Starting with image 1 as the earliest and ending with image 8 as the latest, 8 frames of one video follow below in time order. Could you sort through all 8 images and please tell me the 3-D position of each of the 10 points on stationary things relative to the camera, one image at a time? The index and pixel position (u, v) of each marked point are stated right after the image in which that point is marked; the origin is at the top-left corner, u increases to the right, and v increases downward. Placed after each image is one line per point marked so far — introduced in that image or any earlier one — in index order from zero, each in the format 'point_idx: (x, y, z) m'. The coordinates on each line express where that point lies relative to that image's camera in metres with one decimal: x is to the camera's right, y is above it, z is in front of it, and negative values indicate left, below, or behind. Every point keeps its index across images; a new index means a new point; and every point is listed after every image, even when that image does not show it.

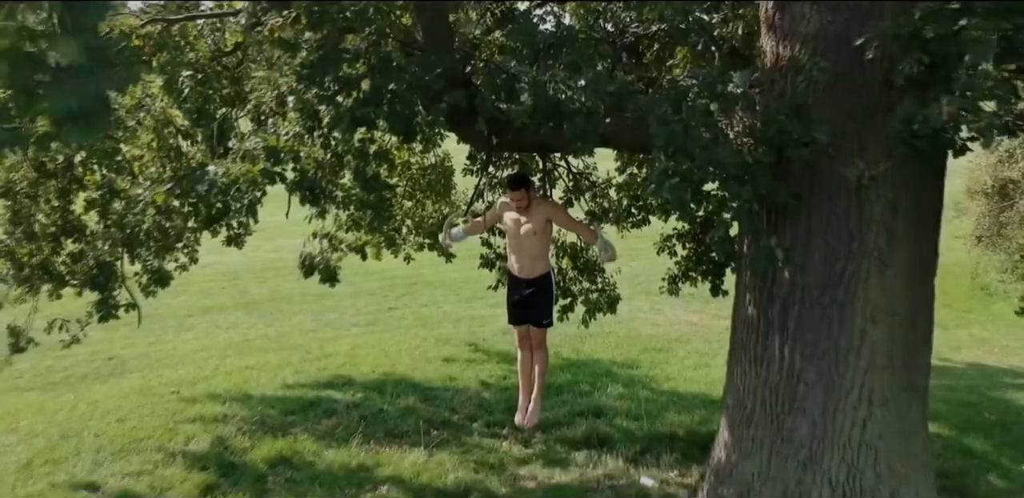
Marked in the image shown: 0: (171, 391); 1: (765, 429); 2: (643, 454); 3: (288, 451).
0: (-2.2, -0.9, +8.1) m
1: (+0.9, -0.6, +4.4) m
2: (+0.6, -1.0, +6.3) m
3: (-1.1, -1.0, +6.5) m
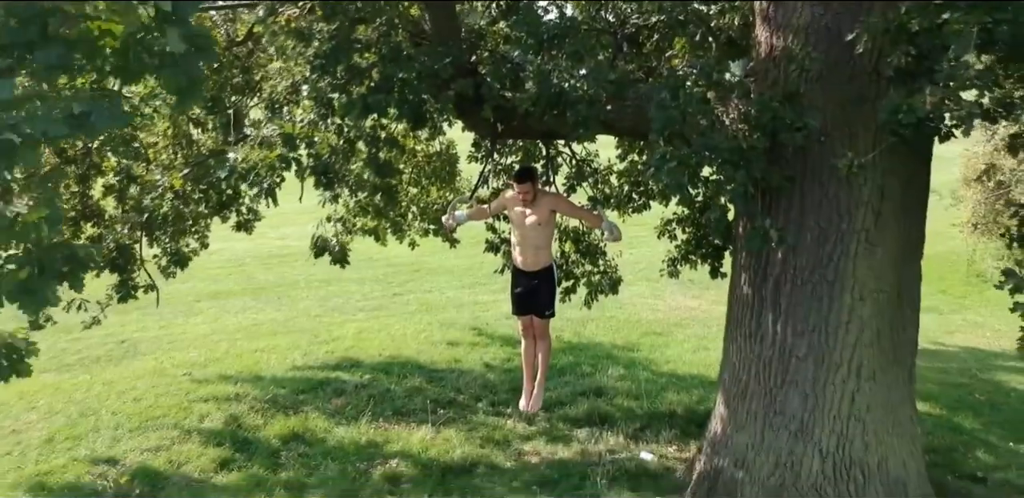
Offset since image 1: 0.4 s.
0: (-2.2, -0.8, +8.4) m
1: (+0.9, -0.6, +4.7) m
2: (+0.7, -0.9, +6.5) m
3: (-1.1, -0.9, +6.7) m
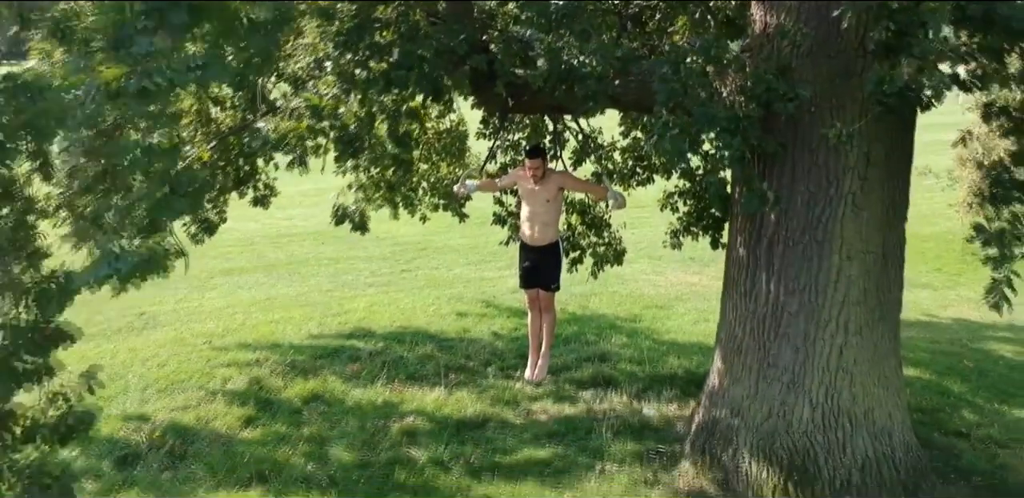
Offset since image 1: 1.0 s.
0: (-2.1, -0.6, +8.7) m
1: (+0.9, -0.4, +5.0) m
2: (+0.7, -0.8, +6.8) m
3: (-1.1, -0.8, +7.0) m
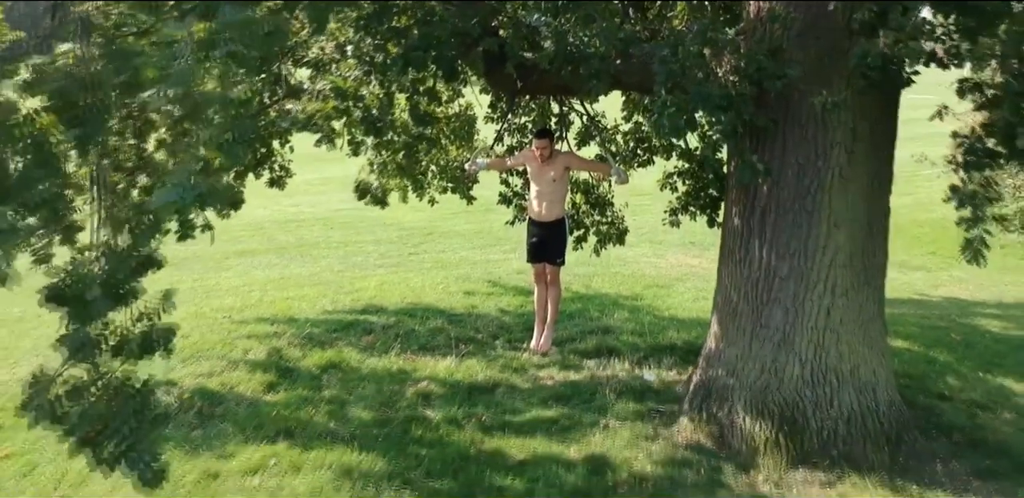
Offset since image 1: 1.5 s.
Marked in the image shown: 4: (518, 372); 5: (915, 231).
0: (-2.1, -0.5, +9.1) m
1: (+1.0, -0.3, +5.4) m
2: (+0.8, -0.6, +7.2) m
3: (-1.0, -0.6, +7.4) m
4: (0.0, -0.7, +7.0) m
5: (+4.9, +0.2, +15.5) m
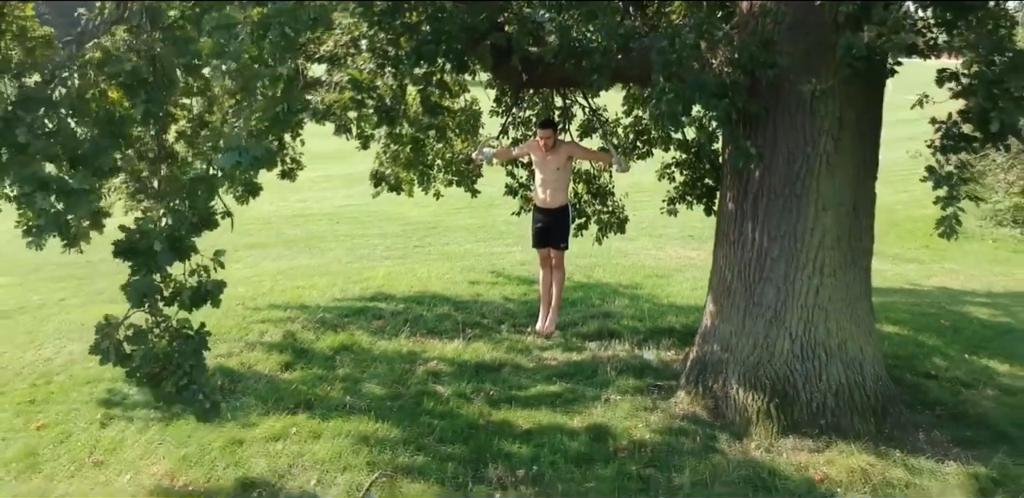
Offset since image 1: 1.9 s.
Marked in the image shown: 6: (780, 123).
0: (-2.0, -0.4, +9.4) m
1: (+1.0, -0.2, +5.7) m
2: (+0.8, -0.5, +7.5) m
3: (-1.0, -0.6, +7.7) m
4: (+0.1, -0.6, +7.3) m
5: (+4.9, +0.3, +15.8) m
6: (+1.1, +0.5, +5.4) m
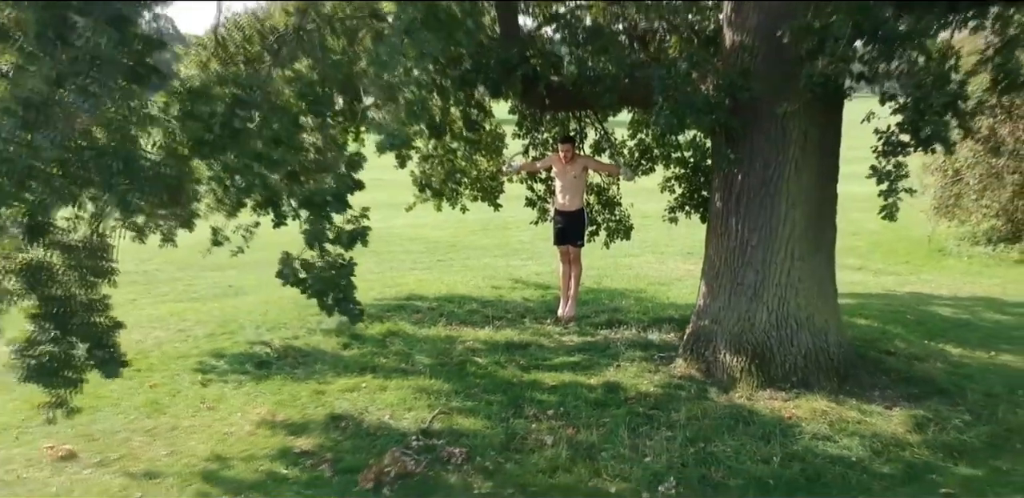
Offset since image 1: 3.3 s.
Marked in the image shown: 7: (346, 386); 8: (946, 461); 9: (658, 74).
0: (-1.9, -0.4, +10.7) m
1: (+1.2, -0.2, +7.0) m
2: (+0.9, -0.5, +8.8) m
3: (-0.8, -0.6, +9.0) m
4: (+0.2, -0.6, +8.6) m
5: (+5.1, +0.1, +17.1) m
6: (+1.3, +0.6, +6.7) m
7: (-0.9, -0.7, +6.7) m
8: (+1.9, -0.9, +5.6) m
9: (+0.7, +0.9, +6.4) m
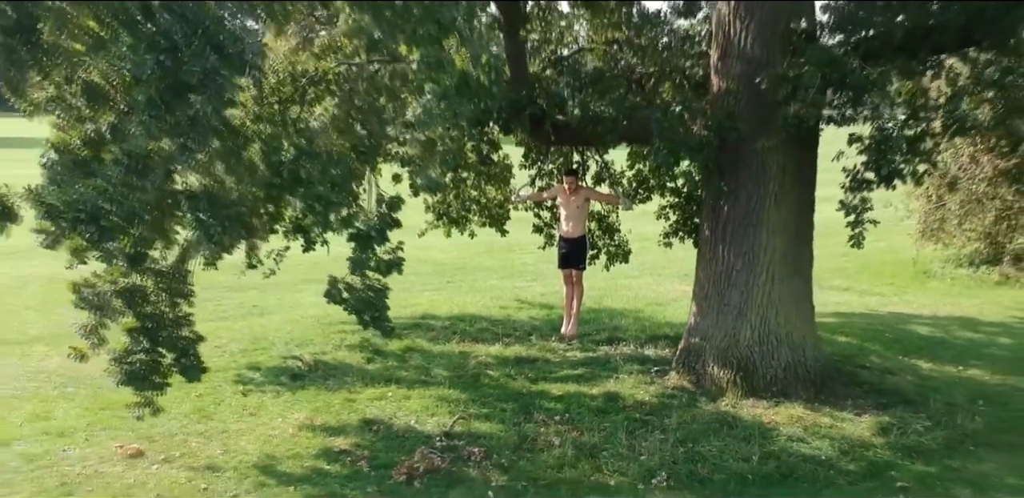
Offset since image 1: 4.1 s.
0: (-1.8, -0.6, +11.5) m
1: (+1.2, -0.3, +7.8) m
2: (+1.0, -0.7, +9.6) m
3: (-0.8, -0.7, +9.8) m
4: (+0.3, -0.8, +9.4) m
5: (+5.2, -0.2, +17.9) m
6: (+1.3, +0.4, +7.5) m
7: (-0.8, -0.9, +7.5) m
8: (+2.0, -1.1, +6.4) m
9: (+0.8, +0.7, +7.2) m
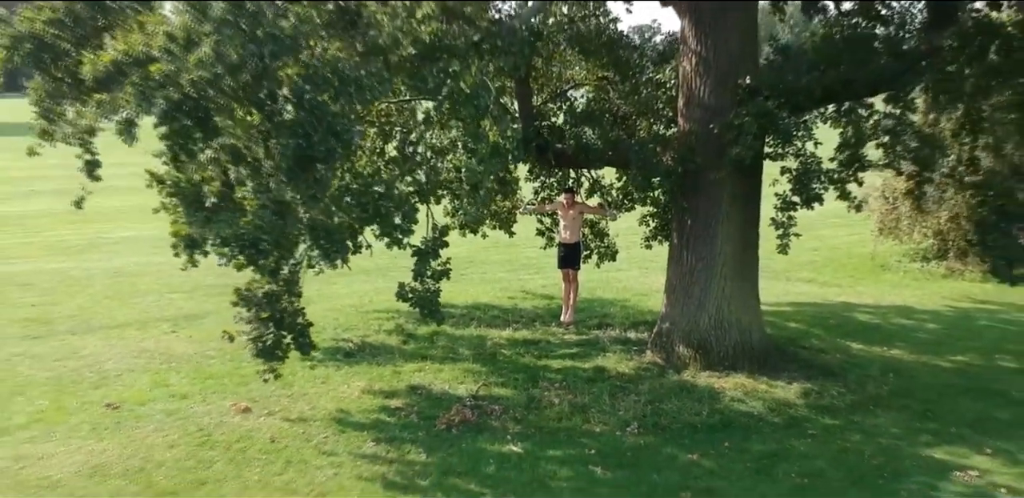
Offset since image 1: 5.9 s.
0: (-1.7, -0.6, +13.6) m
1: (+1.3, -0.3, +9.9) m
2: (+1.1, -0.7, +11.7) m
3: (-0.7, -0.8, +11.9) m
4: (+0.4, -0.8, +11.5) m
5: (+5.2, -0.2, +20.0) m
6: (+1.4, +0.4, +9.6) m
7: (-0.7, -0.9, +9.7) m
8: (+2.0, -1.1, +8.6) m
9: (+0.9, +0.7, +9.3) m
